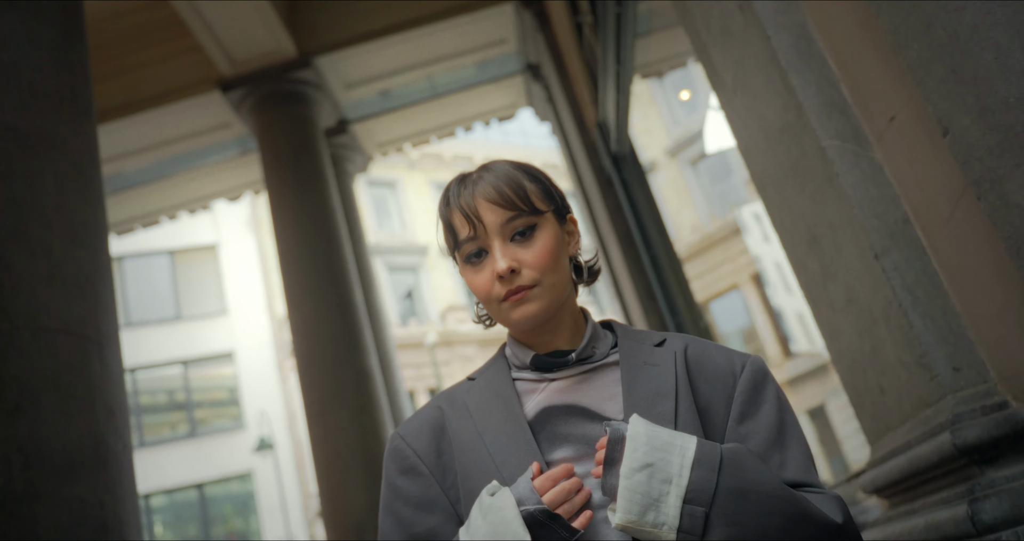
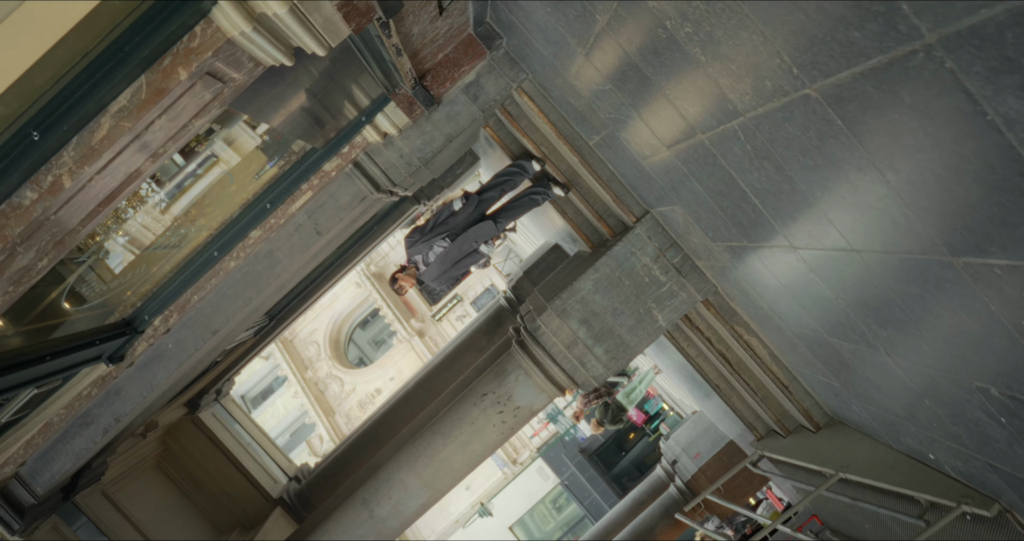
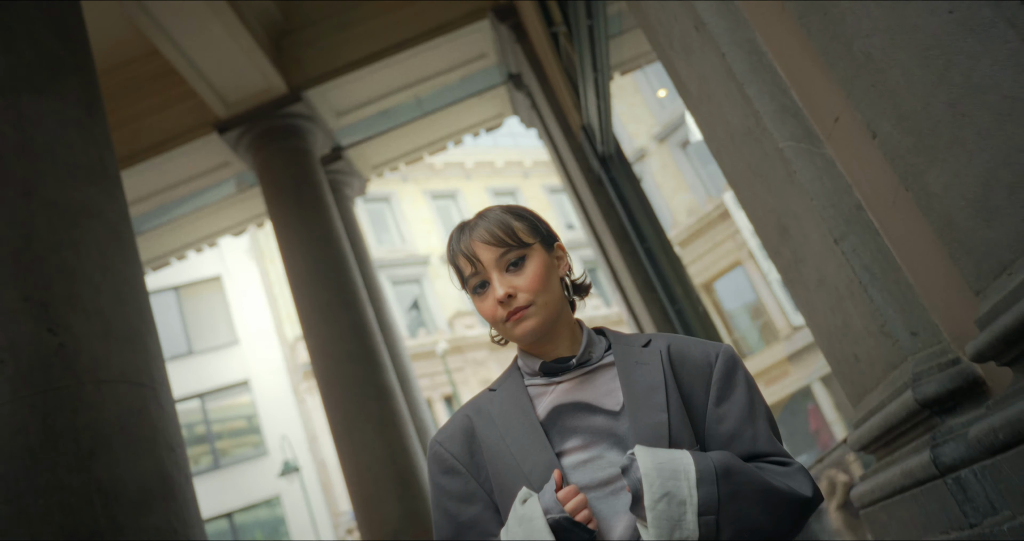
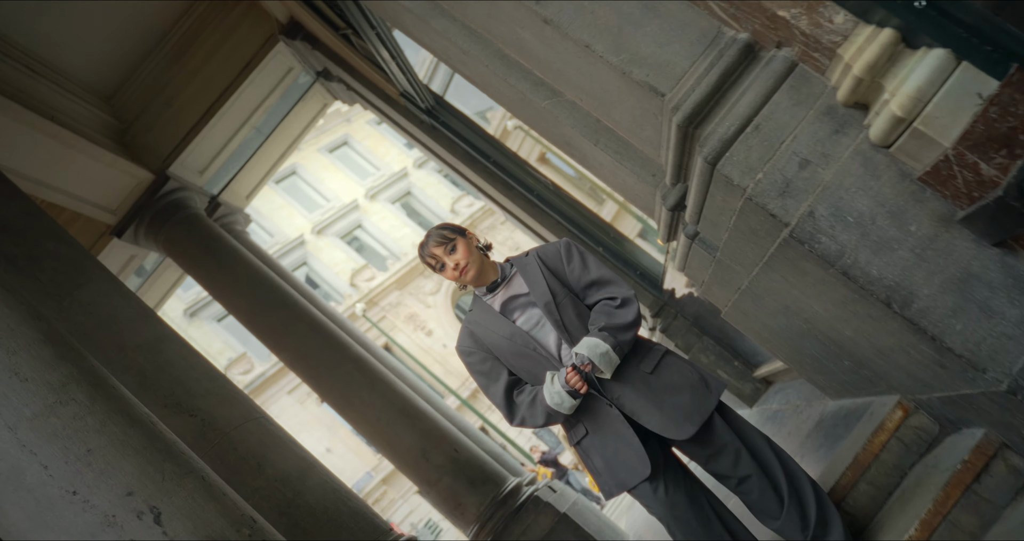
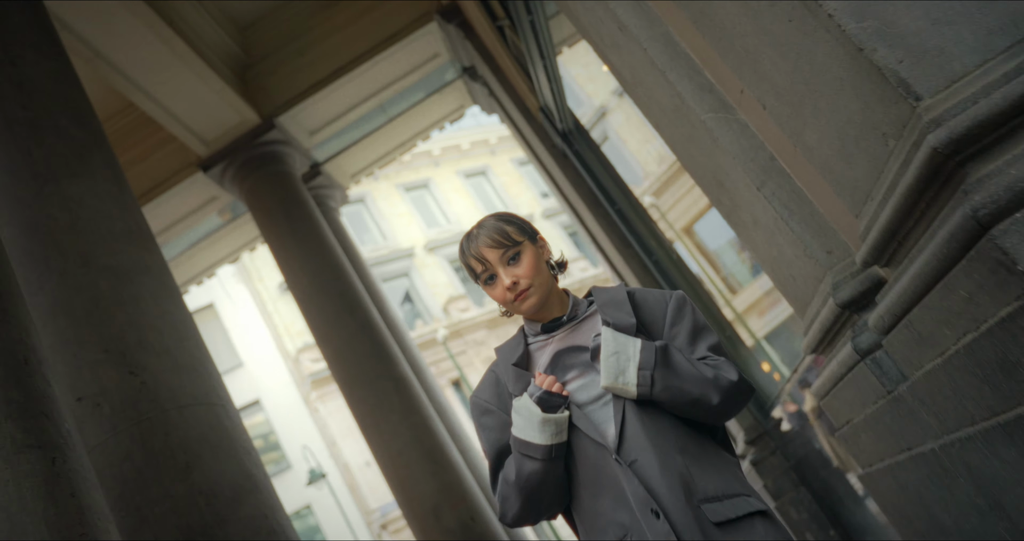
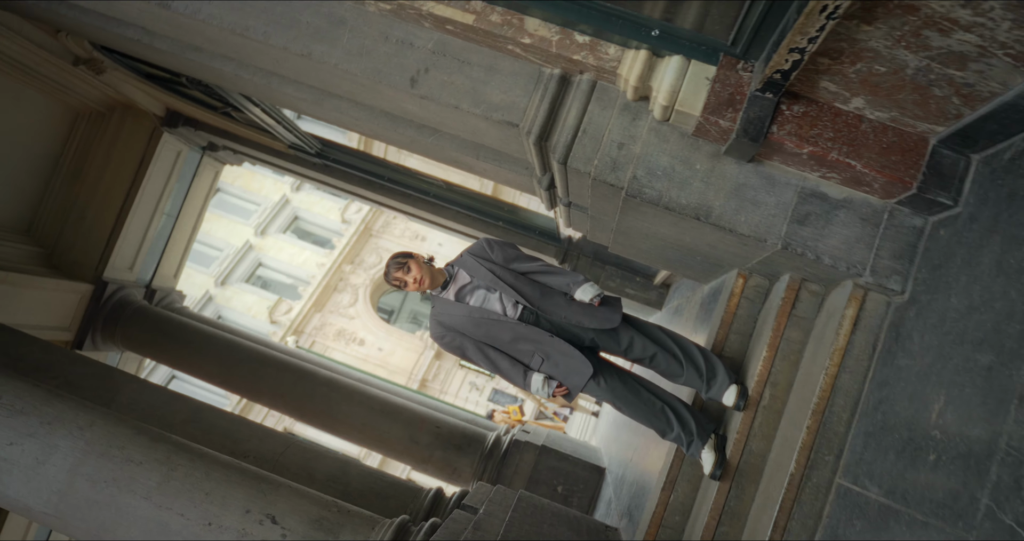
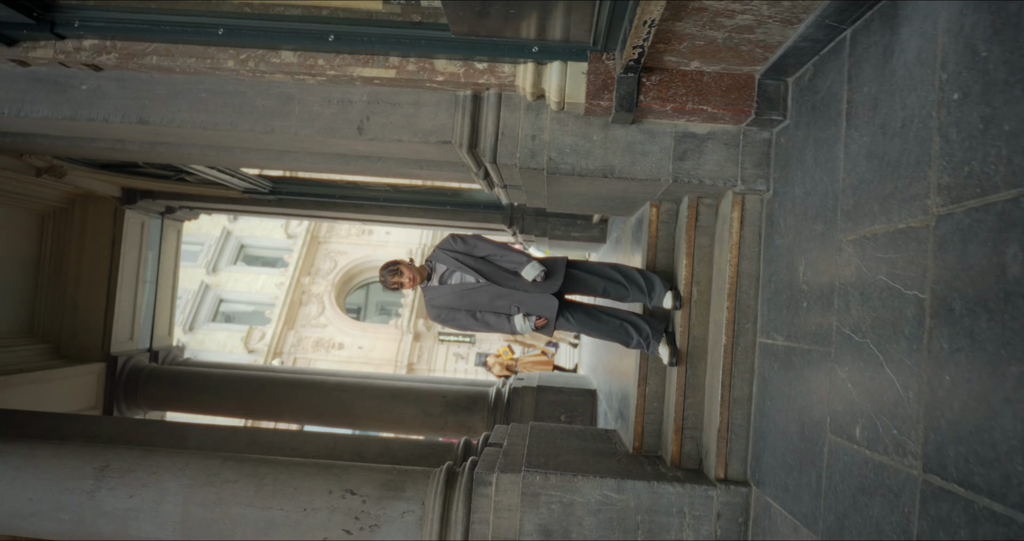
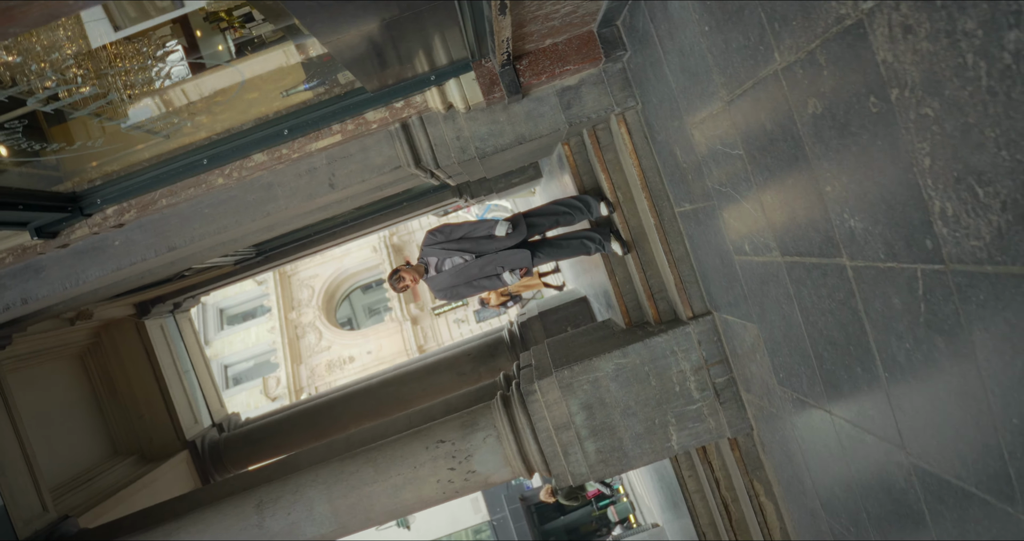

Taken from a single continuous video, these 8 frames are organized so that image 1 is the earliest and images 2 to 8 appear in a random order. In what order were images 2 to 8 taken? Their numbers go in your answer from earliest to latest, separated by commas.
3, 5, 4, 6, 7, 8, 2
